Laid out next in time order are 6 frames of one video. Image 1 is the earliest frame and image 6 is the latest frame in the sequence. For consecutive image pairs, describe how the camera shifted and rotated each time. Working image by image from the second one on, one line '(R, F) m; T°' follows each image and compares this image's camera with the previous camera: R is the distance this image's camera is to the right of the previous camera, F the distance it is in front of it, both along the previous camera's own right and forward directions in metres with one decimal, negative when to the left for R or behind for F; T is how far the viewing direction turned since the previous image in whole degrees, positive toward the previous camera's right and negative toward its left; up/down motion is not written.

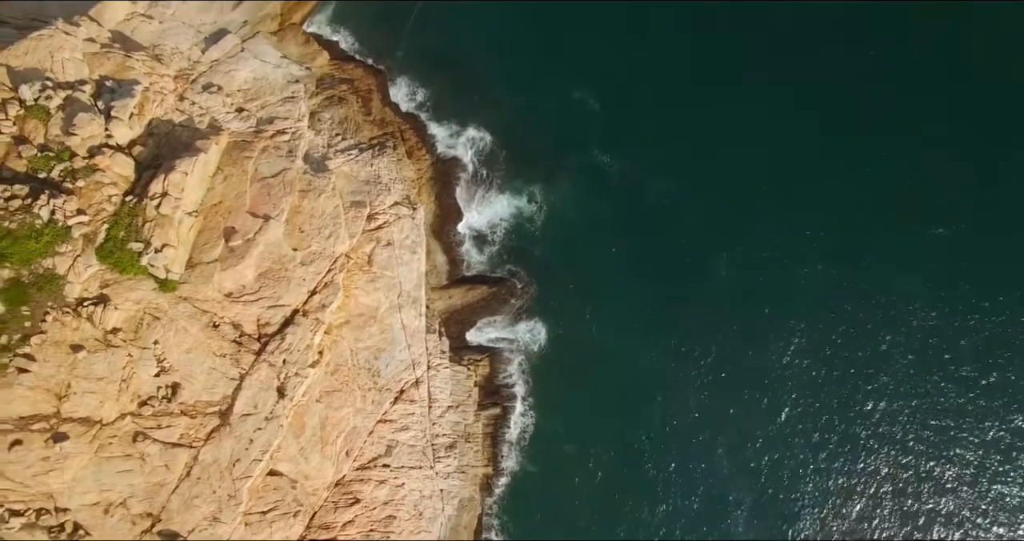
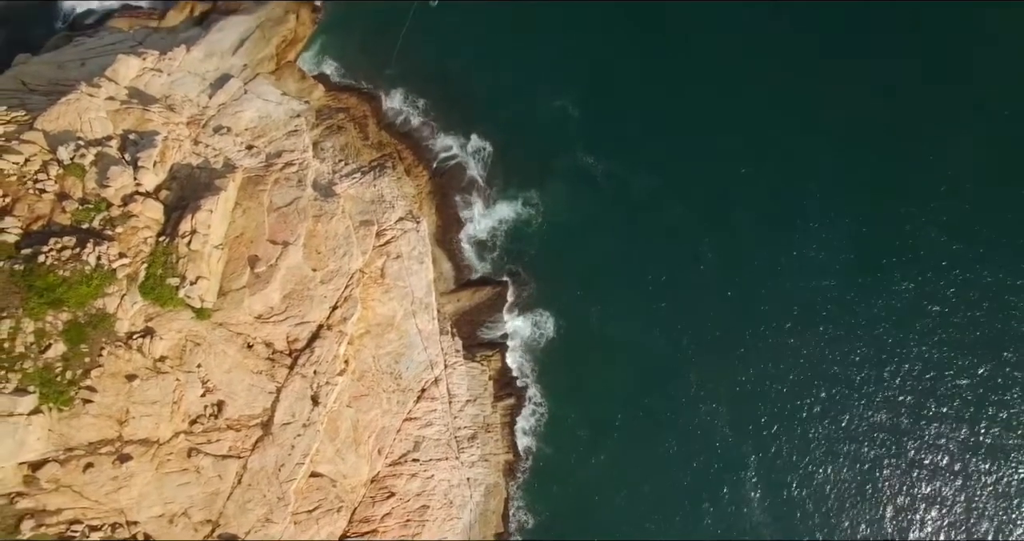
(0.0, -3.3) m; 0°
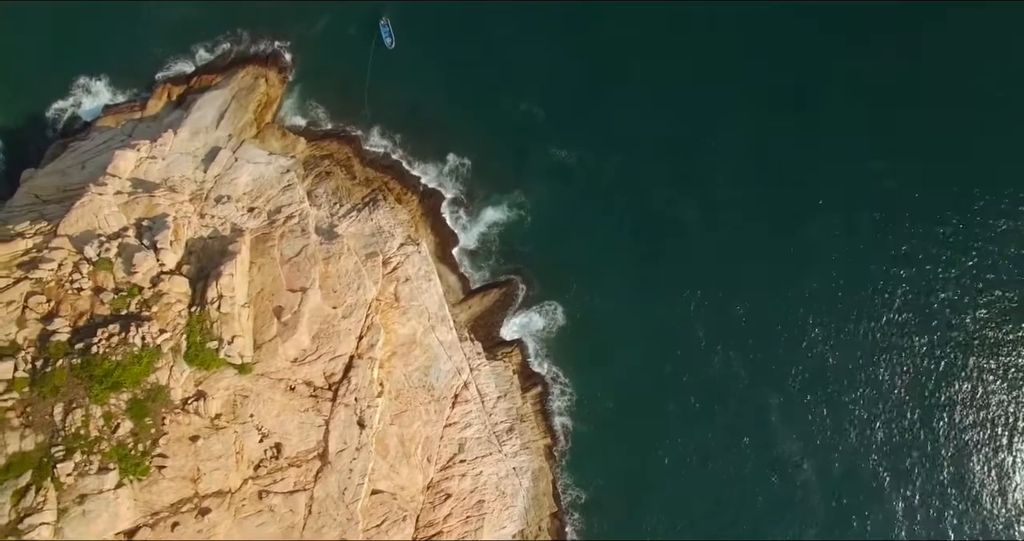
(0.0, -3.1) m; 0°
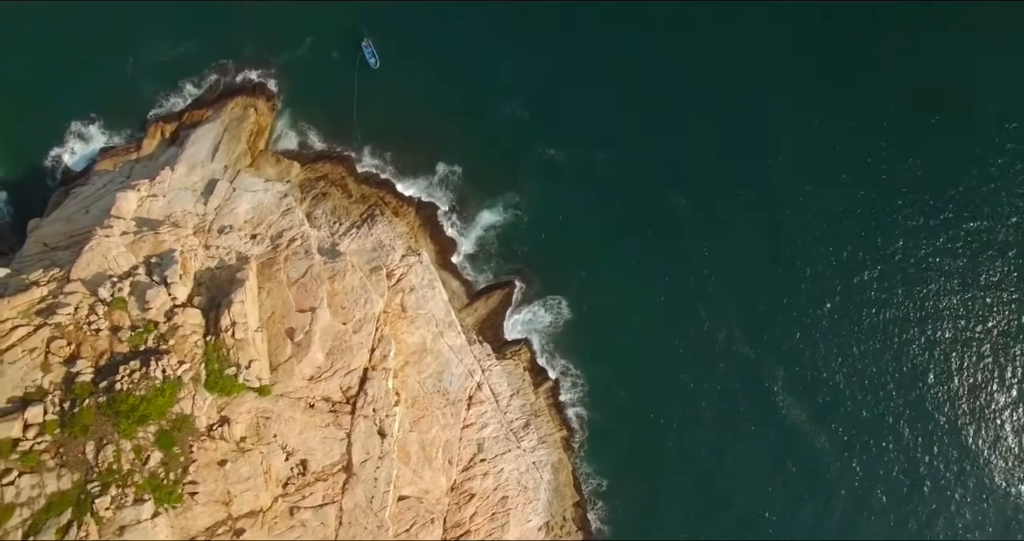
(0.0, -1.1) m; 0°
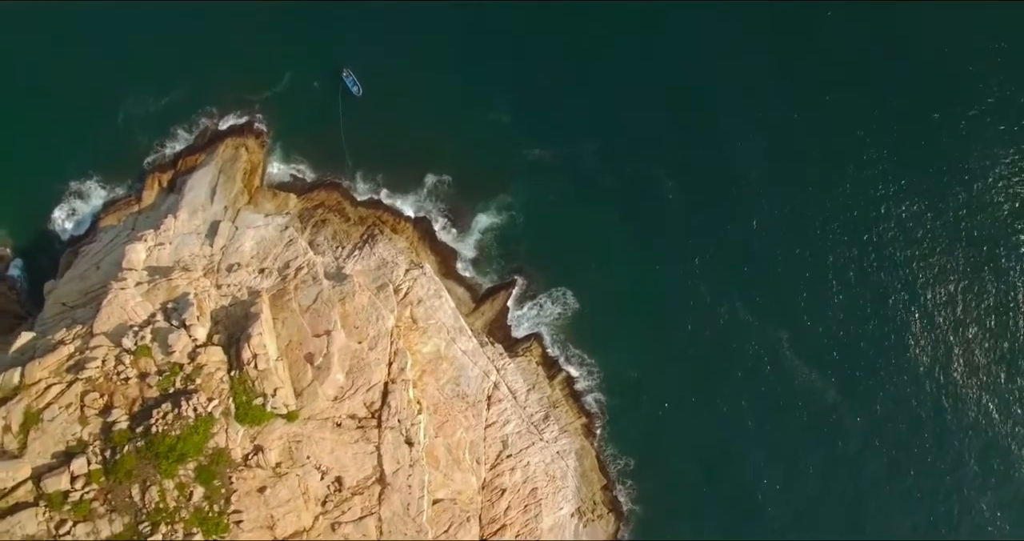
(0.0, -1.6) m; 0°
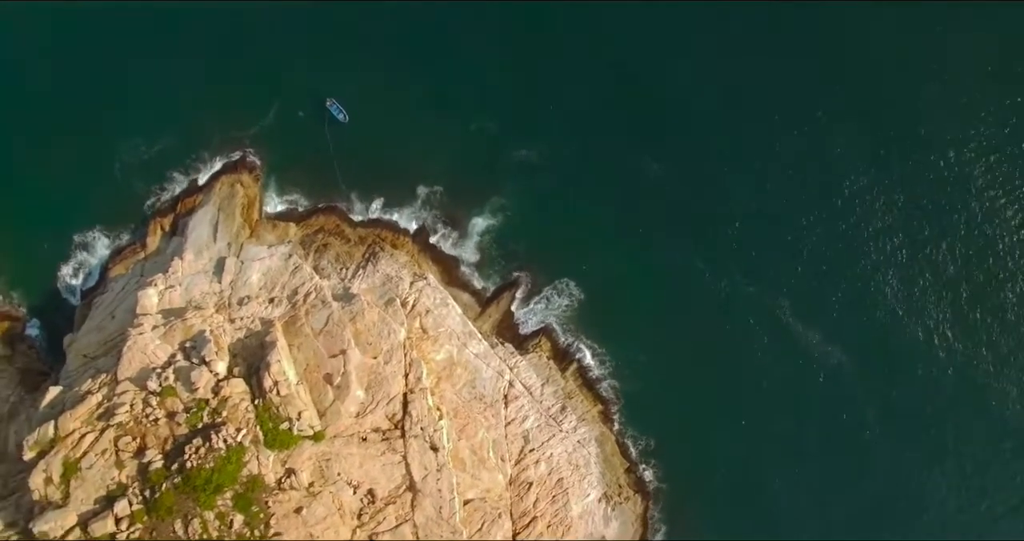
(0.0, -1.3) m; 0°
